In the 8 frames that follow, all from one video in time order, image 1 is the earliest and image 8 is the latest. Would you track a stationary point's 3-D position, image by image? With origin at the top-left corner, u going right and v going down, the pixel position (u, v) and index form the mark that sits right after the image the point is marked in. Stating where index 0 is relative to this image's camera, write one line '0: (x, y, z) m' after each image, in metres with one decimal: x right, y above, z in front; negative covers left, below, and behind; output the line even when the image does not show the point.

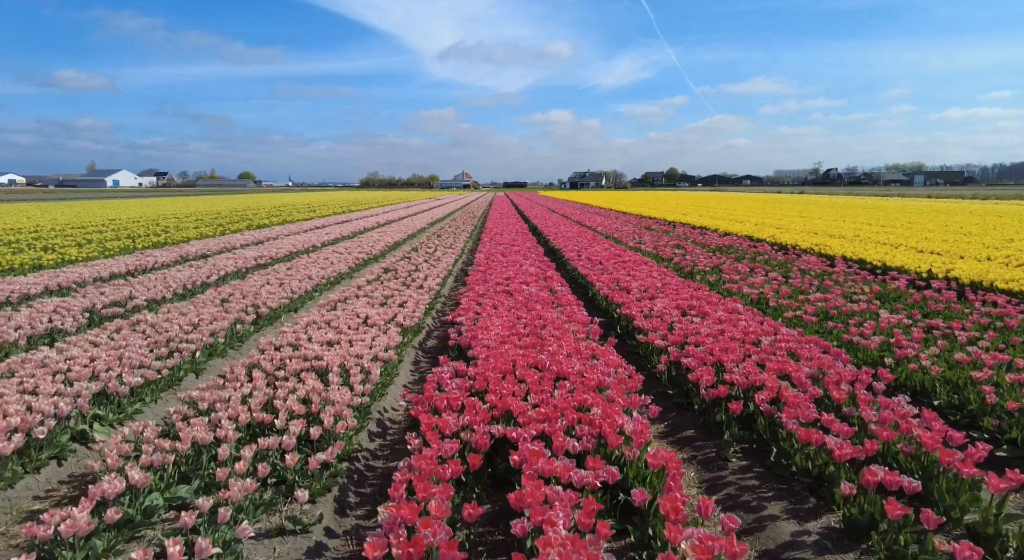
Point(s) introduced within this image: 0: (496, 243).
0: (-0.4, +1.1, +16.0) m
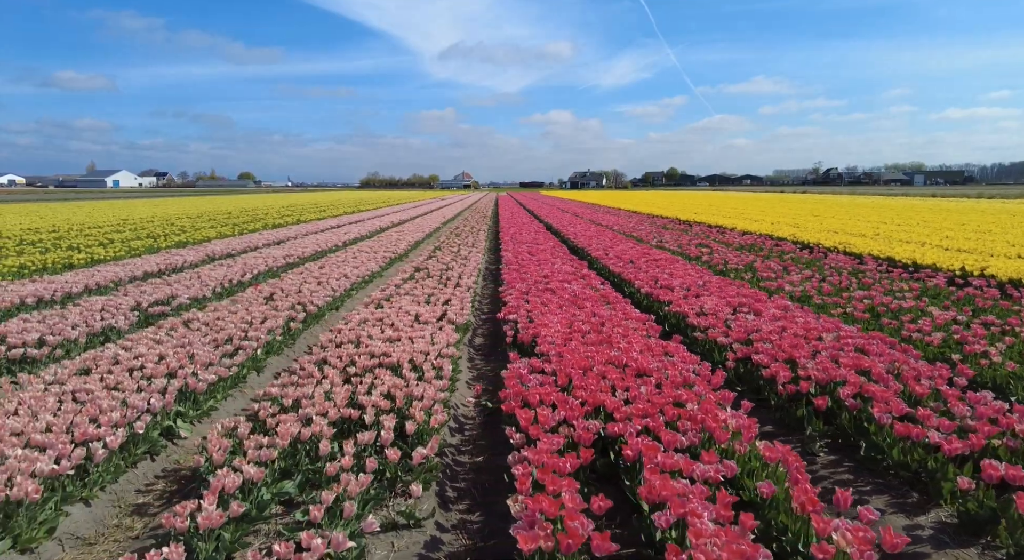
0: (+0.3, +1.1, +16.0) m
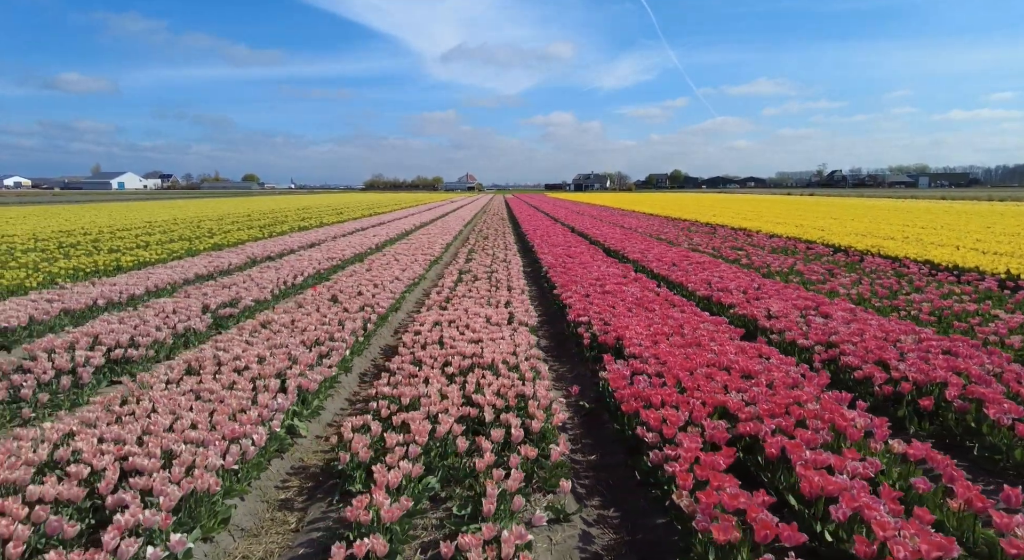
0: (+1.3, +1.1, +16.1) m
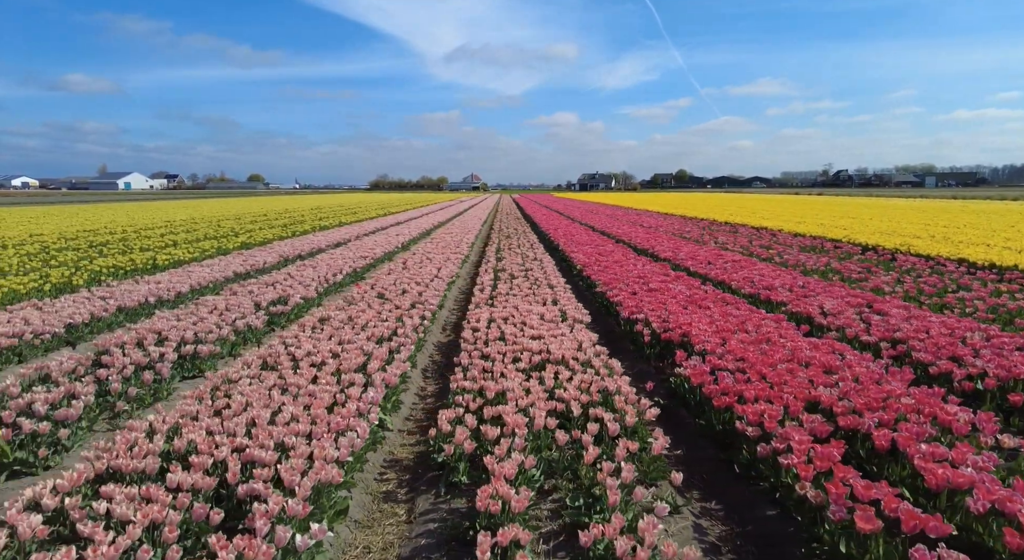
0: (+2.0, +1.1, +16.1) m
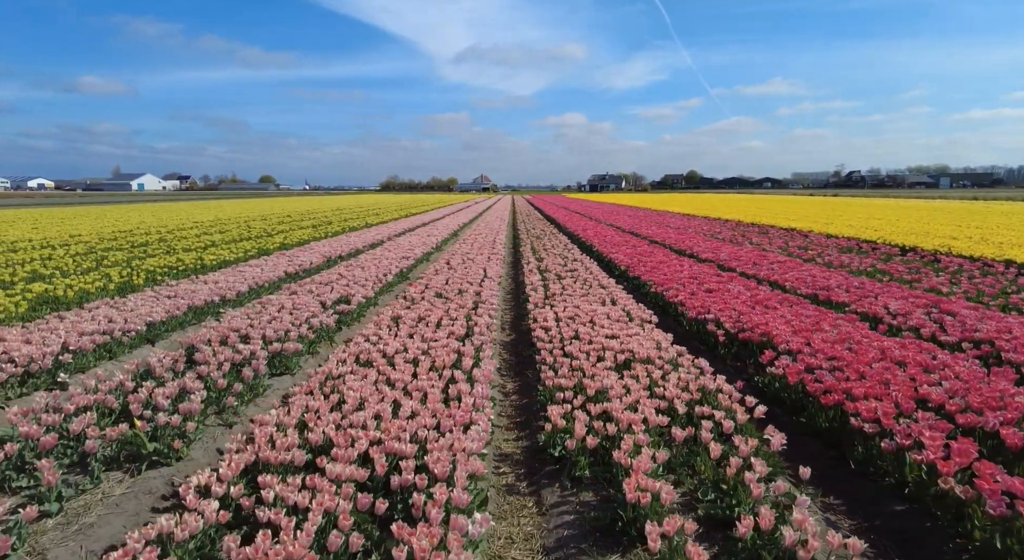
0: (+3.1, +1.1, +16.2) m
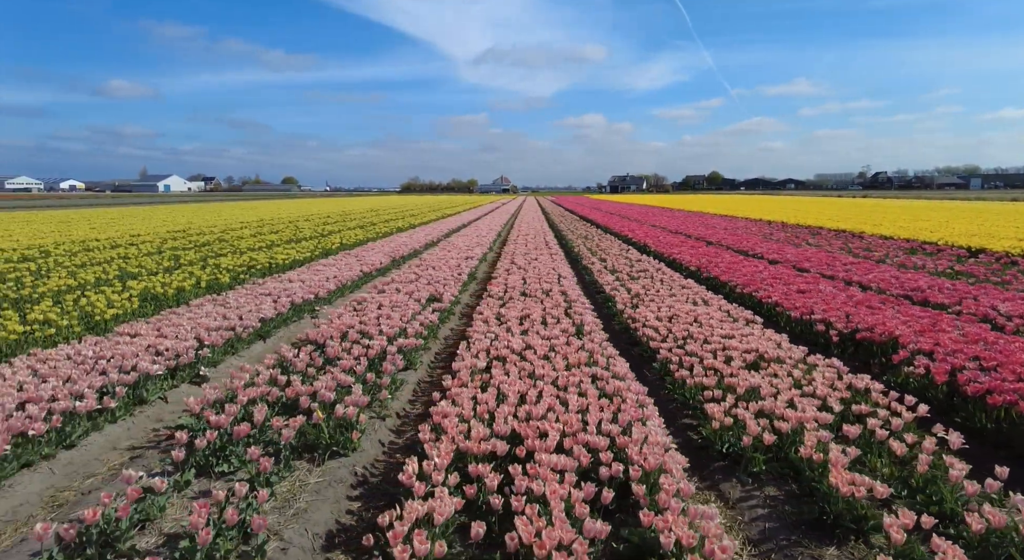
0: (+4.7, +1.1, +16.1) m
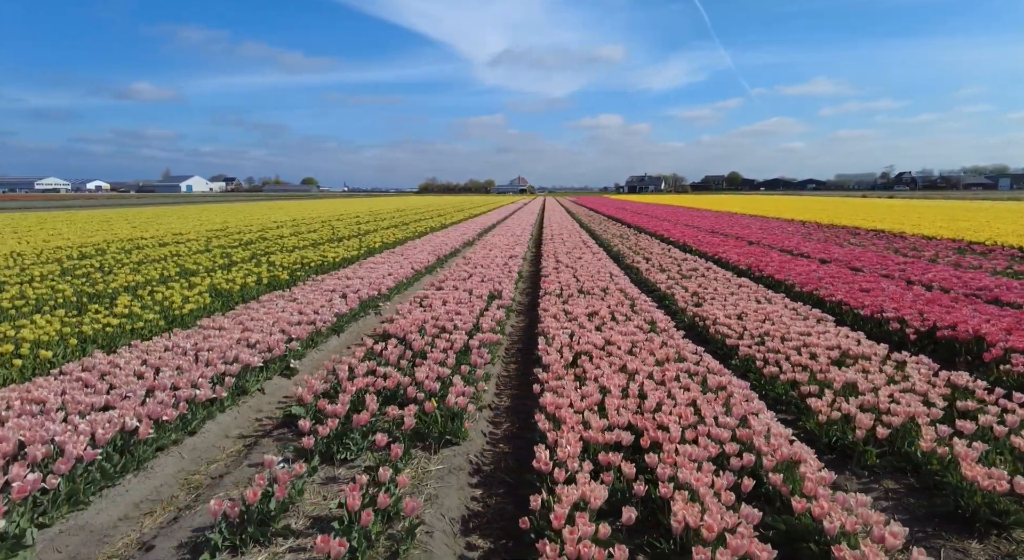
0: (+5.9, +1.1, +16.1) m
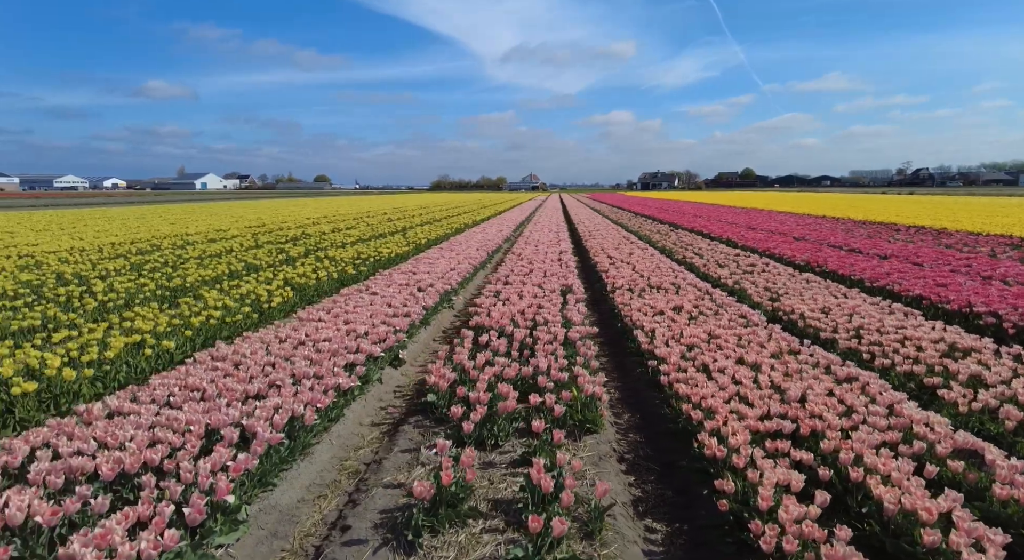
0: (+7.2, +1.2, +16.0) m
